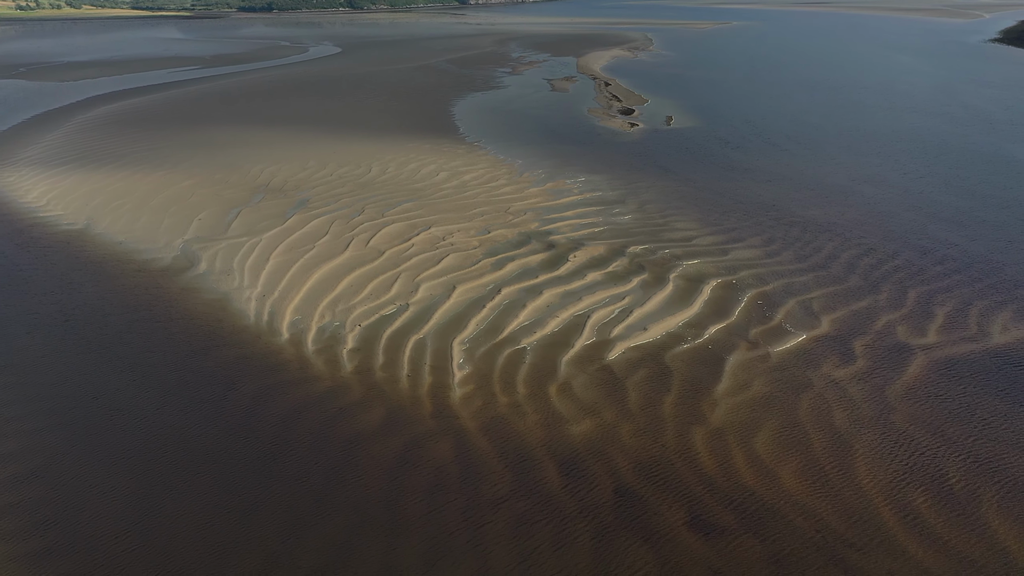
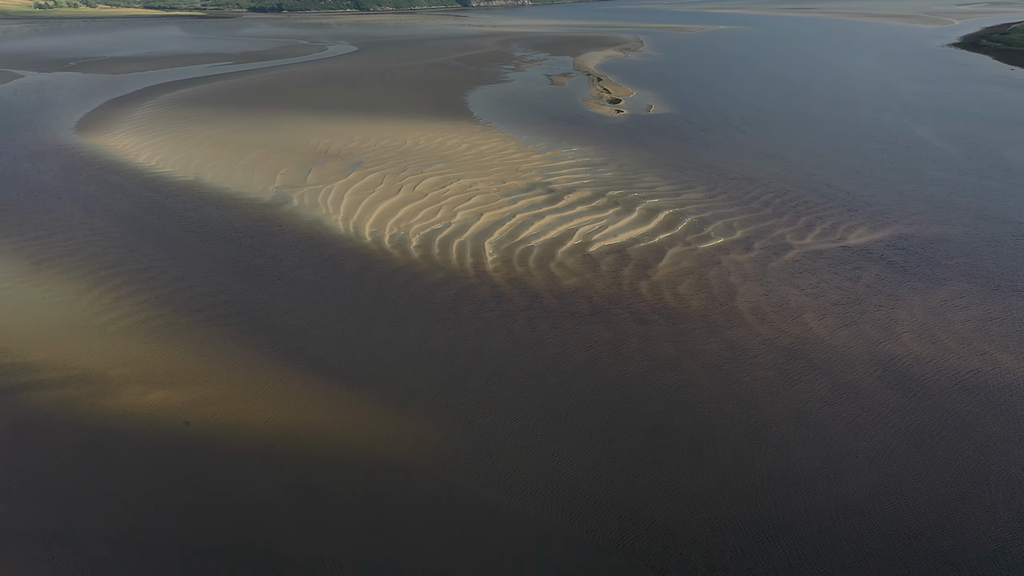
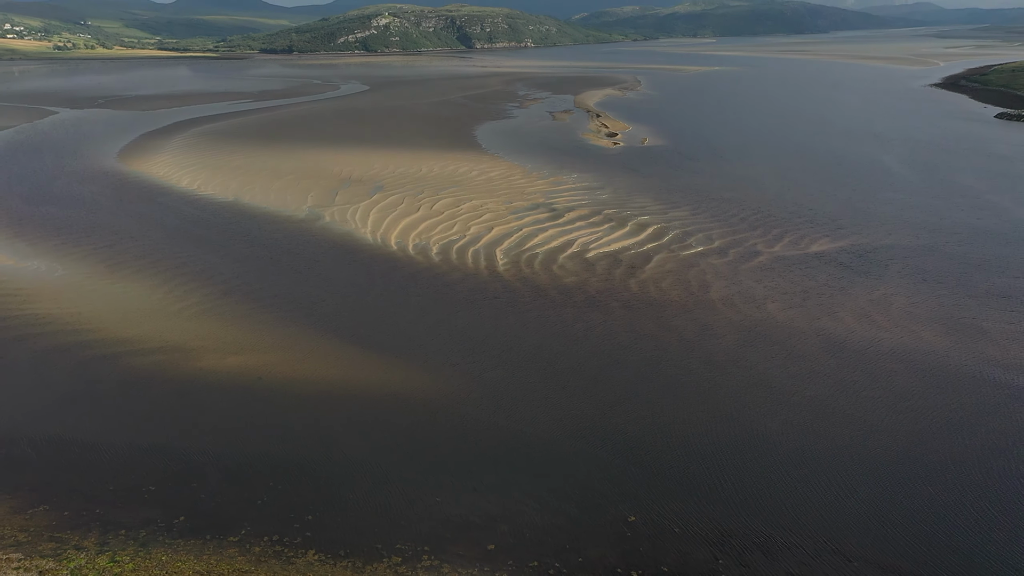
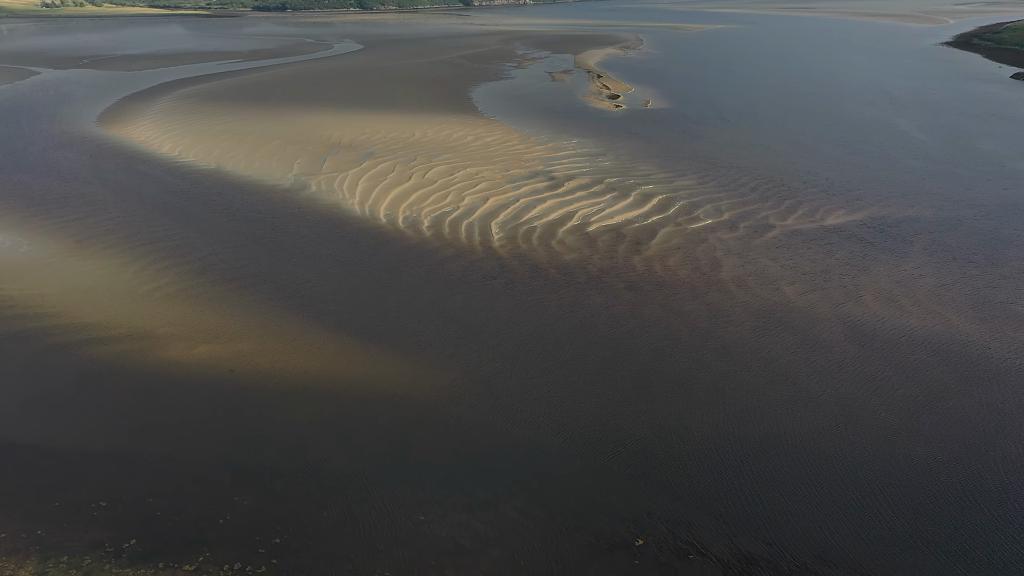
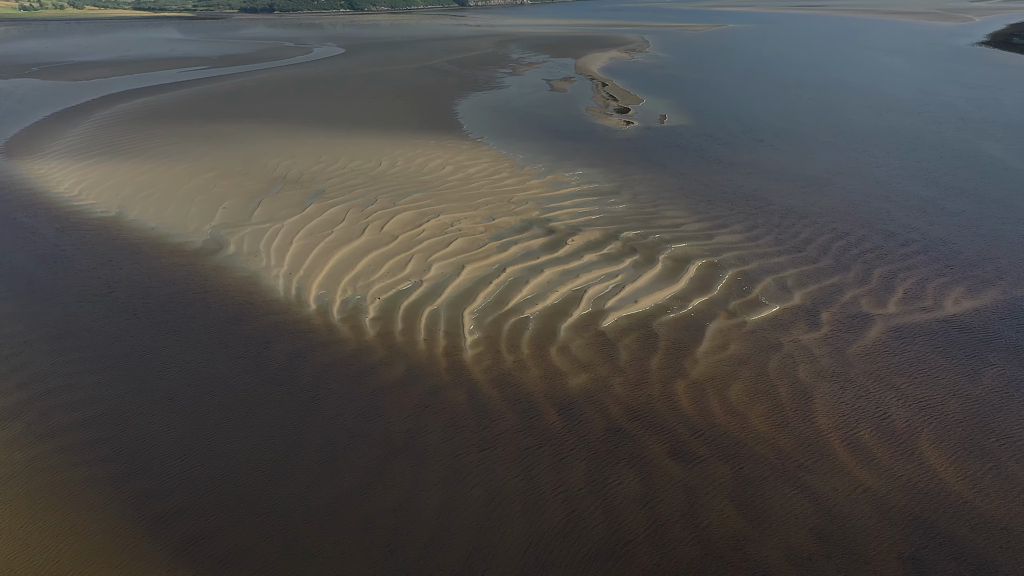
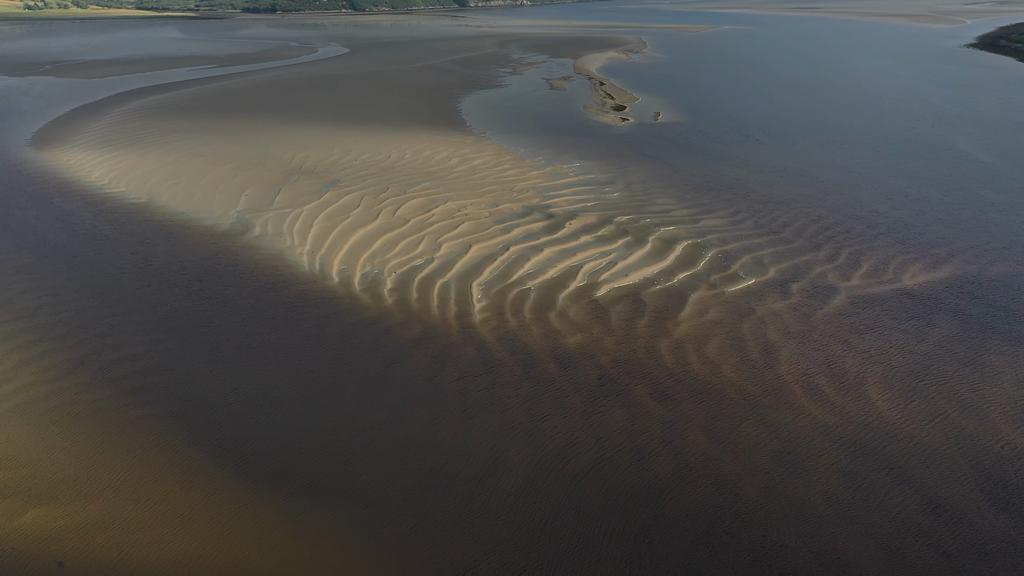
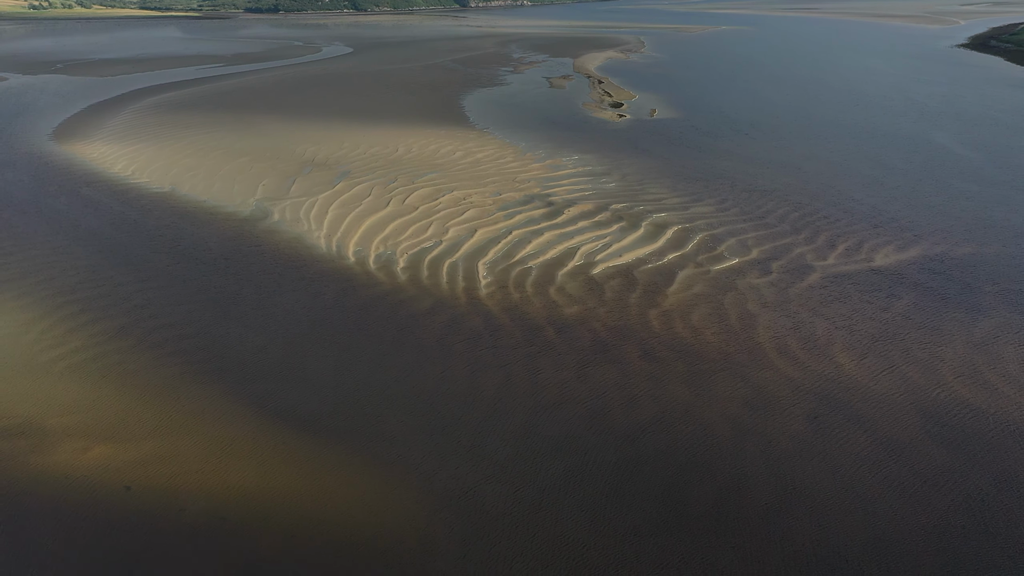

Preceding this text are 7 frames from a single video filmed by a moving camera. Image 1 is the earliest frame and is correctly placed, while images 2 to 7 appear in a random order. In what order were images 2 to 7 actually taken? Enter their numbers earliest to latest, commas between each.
5, 6, 7, 2, 4, 3
